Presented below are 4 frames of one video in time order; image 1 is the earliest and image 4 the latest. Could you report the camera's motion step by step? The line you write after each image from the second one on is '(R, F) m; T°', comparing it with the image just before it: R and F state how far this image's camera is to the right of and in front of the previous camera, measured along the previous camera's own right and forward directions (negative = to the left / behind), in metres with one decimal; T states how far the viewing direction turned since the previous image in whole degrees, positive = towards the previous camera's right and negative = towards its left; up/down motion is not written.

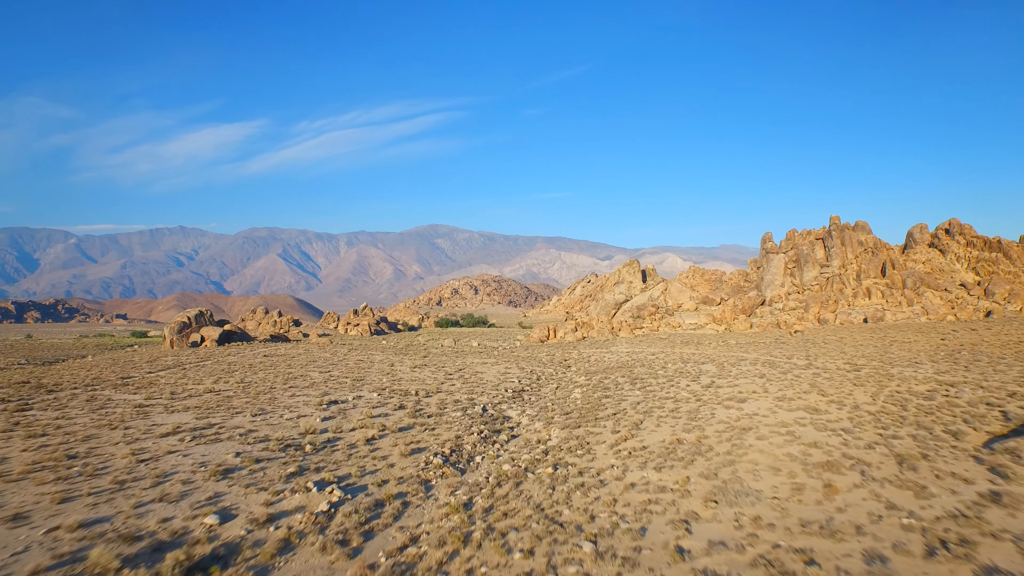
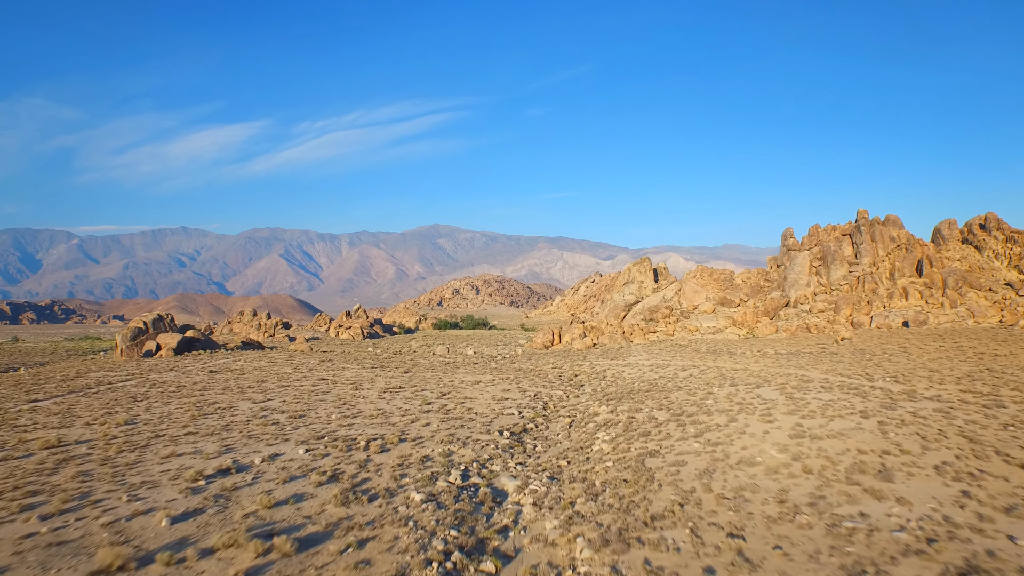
(+0.1, +3.9) m; 0°
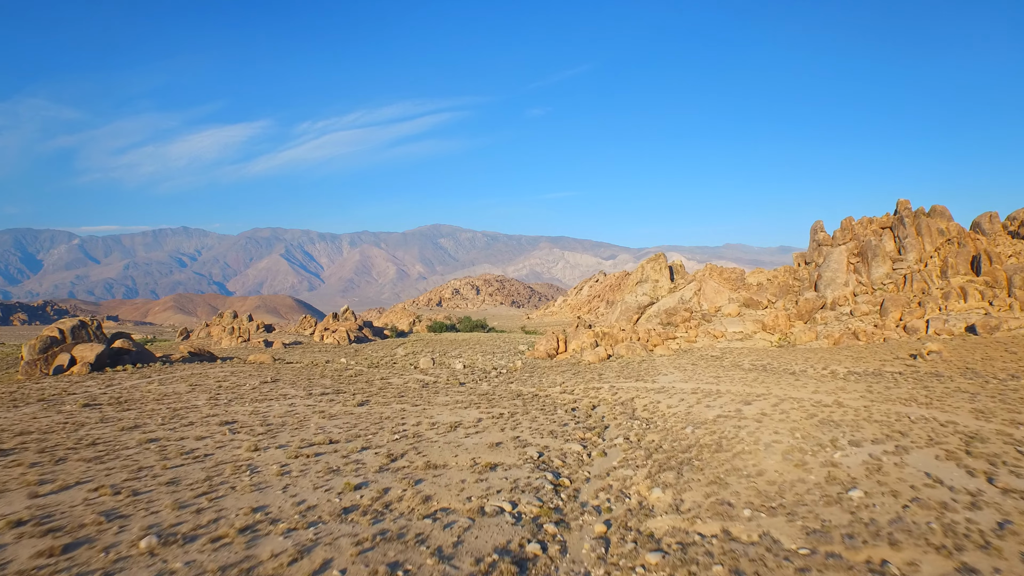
(+0.2, +5.3) m; 0°
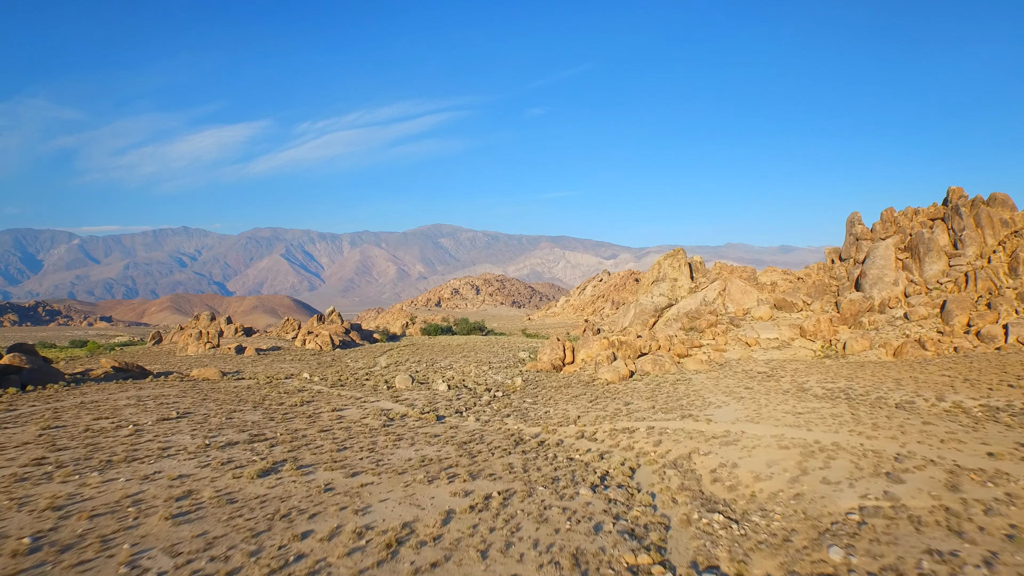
(+0.1, +5.4) m; 0°
